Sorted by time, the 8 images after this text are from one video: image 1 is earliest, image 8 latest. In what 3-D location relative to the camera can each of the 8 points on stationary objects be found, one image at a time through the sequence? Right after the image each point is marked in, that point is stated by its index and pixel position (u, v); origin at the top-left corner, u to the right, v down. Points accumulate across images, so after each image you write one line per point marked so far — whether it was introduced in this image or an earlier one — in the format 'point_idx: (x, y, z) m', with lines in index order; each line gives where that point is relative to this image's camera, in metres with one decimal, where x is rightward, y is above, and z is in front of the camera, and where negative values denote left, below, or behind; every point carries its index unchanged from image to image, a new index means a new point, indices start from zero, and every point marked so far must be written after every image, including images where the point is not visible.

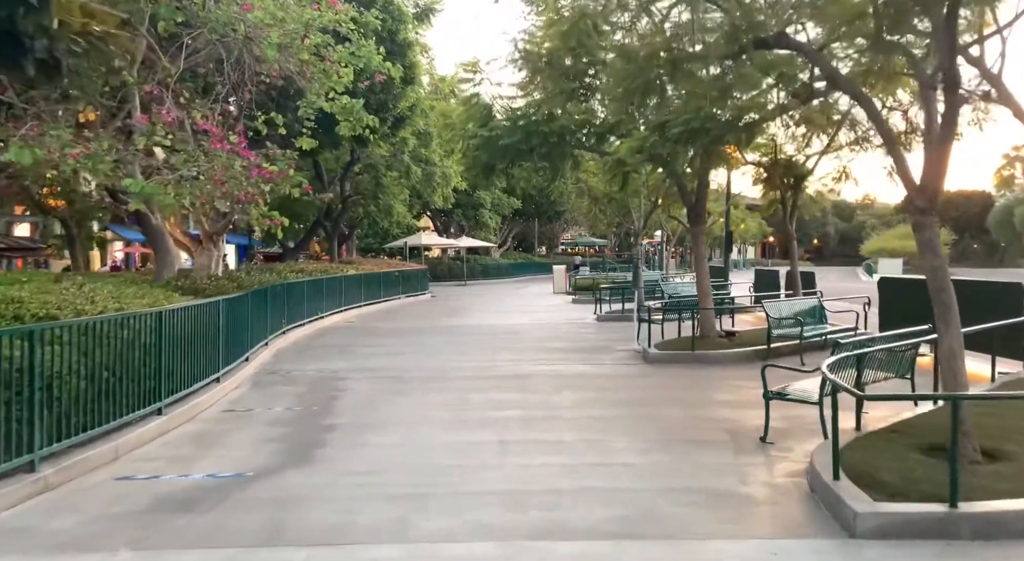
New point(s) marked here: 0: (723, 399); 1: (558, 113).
0: (+2.4, -1.4, +9.6) m
1: (+0.8, +2.8, +13.5) m
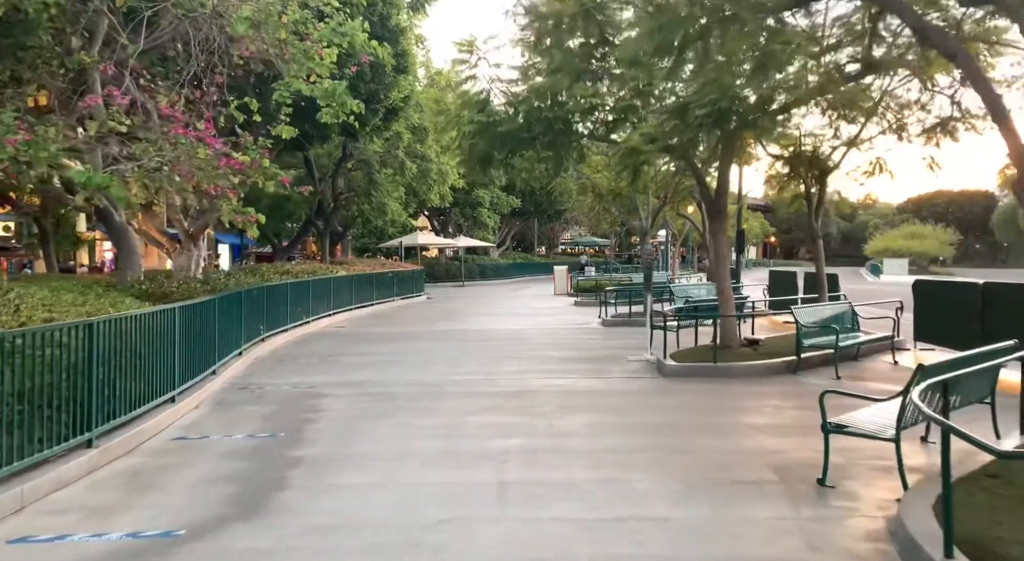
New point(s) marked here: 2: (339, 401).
0: (+2.4, -1.4, +8.3) m
1: (+0.8, +2.7, +12.2) m
2: (-2.0, -1.4, +9.7) m
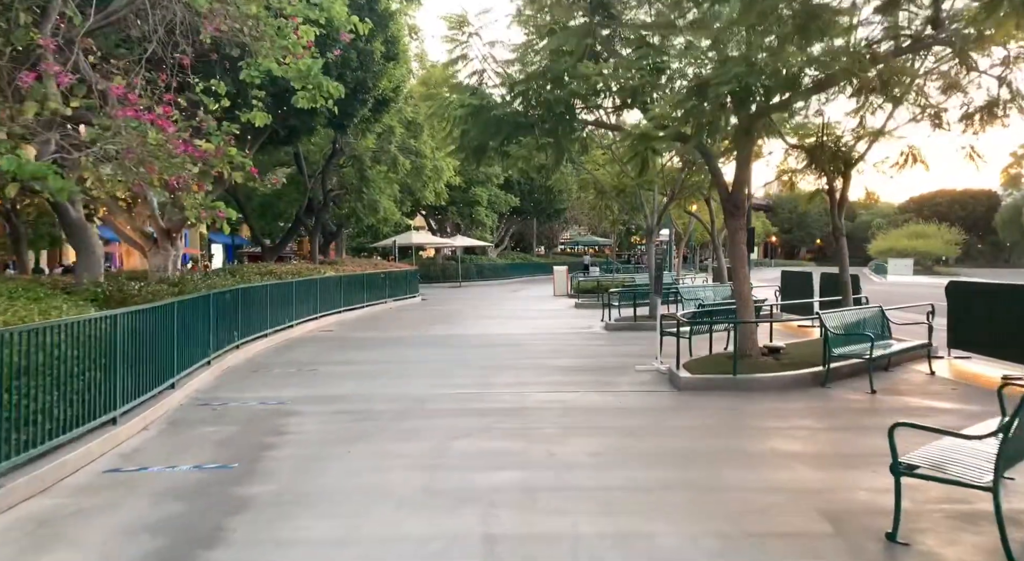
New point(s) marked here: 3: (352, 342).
0: (+2.4, -1.4, +7.1) m
1: (+0.7, +2.7, +11.0) m
2: (-2.1, -1.4, +8.5) m
3: (-3.2, -1.2, +16.4) m
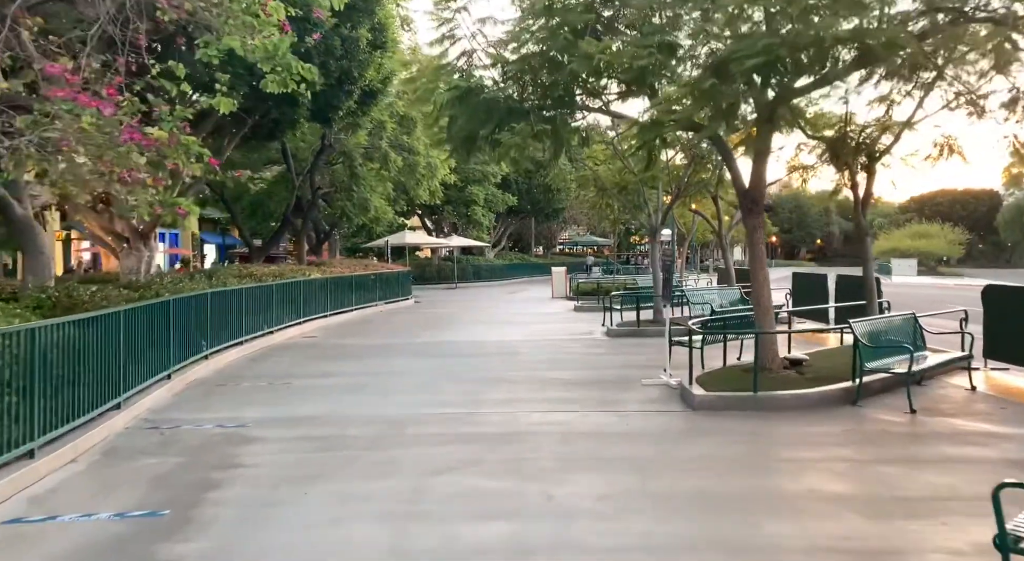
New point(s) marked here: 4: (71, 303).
0: (+2.3, -1.5, +5.9) m
1: (+0.6, +2.6, +9.8) m
2: (-2.2, -1.5, +7.4) m
3: (-3.3, -1.3, +15.2) m
4: (-5.4, -0.3, +10.1) m
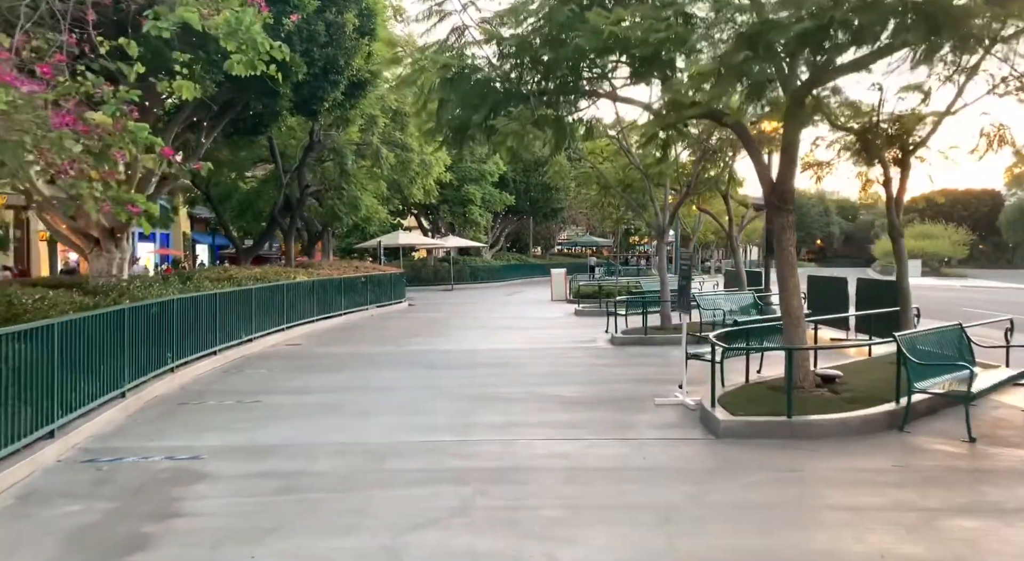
0: (+2.3, -1.6, +4.8) m
1: (+0.6, +2.6, +8.7) m
2: (-2.2, -1.6, +6.2) m
3: (-3.3, -1.4, +14.1) m
4: (-5.4, -0.3, +8.9) m
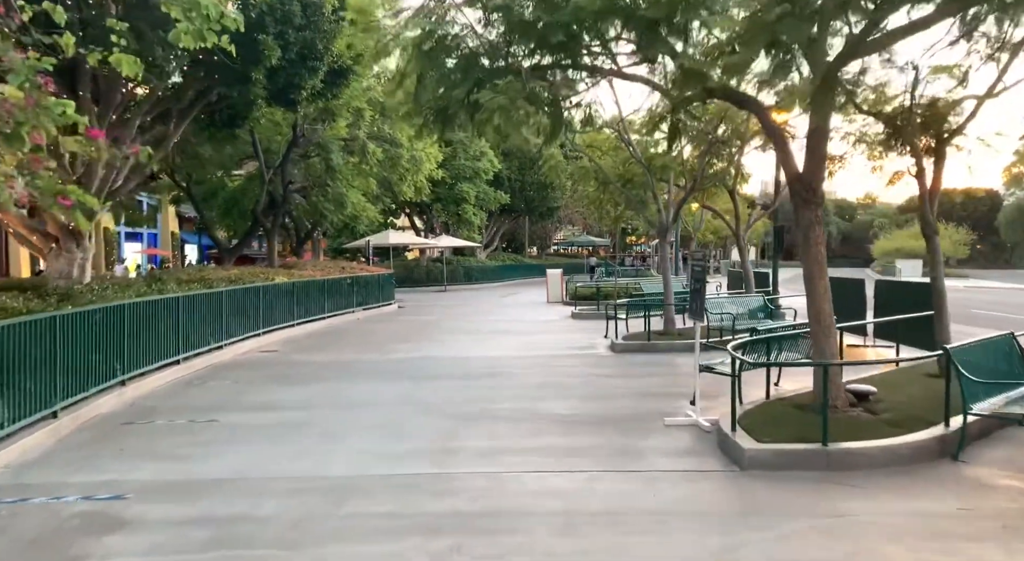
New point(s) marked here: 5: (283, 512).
0: (+2.2, -1.6, +3.6) m
1: (+0.5, +2.5, +7.5) m
2: (-2.3, -1.6, +5.0) m
3: (-3.4, -1.4, +12.9) m
4: (-5.5, -0.4, +7.7) m
5: (-1.5, -1.6, +5.6) m
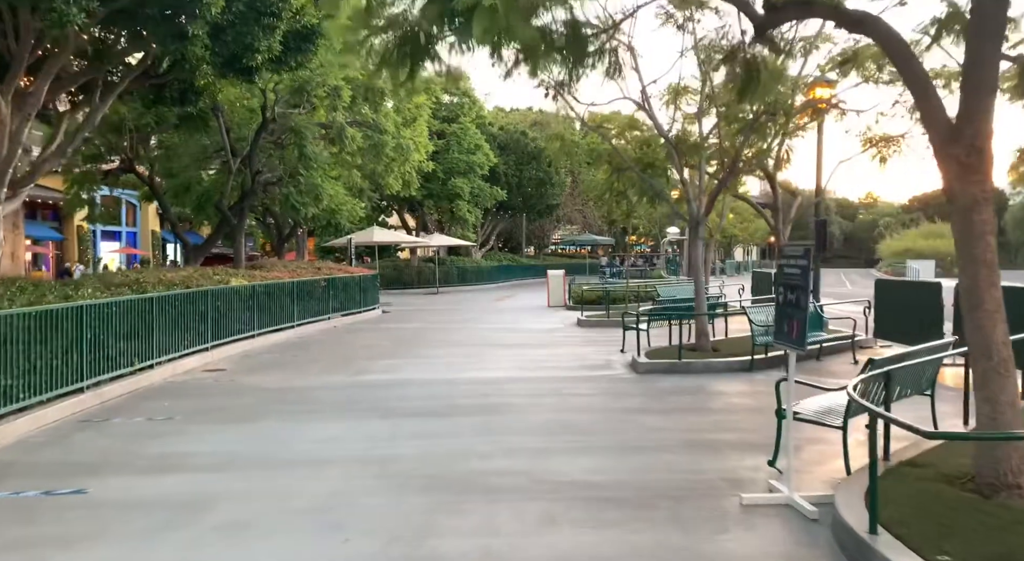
0: (+2.3, -1.7, +0.9) m
1: (+0.5, +2.5, +4.7) m
2: (-2.2, -1.7, +2.3) m
3: (-3.4, -1.4, +10.1) m
4: (-5.5, -0.4, +5.0) m
5: (-1.5, -1.6, +2.9) m
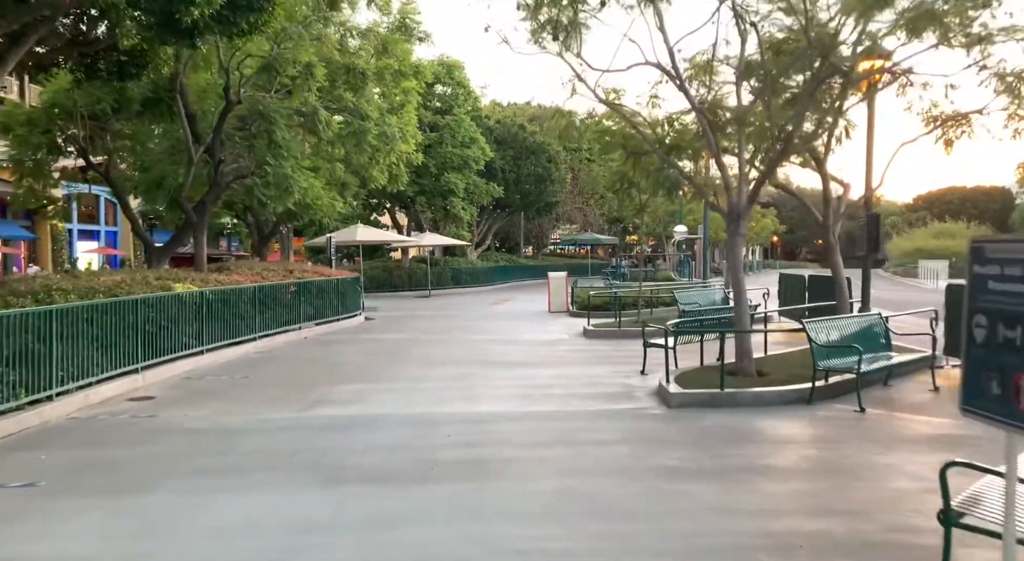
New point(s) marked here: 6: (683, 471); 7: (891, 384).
0: (+2.2, -1.7, -1.6) m
1: (+0.5, +2.4, +2.2) m
2: (-2.3, -1.7, -0.3) m
3: (-3.5, -1.5, +7.6) m
4: (-5.5, -0.5, +2.4) m
5: (-1.5, -1.7, +0.4) m
6: (+1.3, -1.5, +6.5) m
7: (+4.8, -1.3, +10.6) m
